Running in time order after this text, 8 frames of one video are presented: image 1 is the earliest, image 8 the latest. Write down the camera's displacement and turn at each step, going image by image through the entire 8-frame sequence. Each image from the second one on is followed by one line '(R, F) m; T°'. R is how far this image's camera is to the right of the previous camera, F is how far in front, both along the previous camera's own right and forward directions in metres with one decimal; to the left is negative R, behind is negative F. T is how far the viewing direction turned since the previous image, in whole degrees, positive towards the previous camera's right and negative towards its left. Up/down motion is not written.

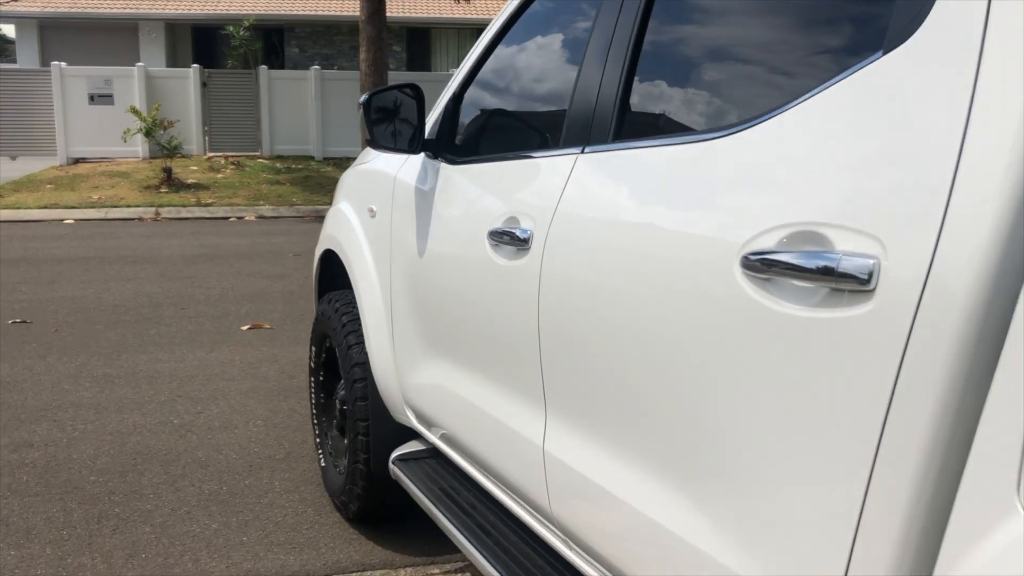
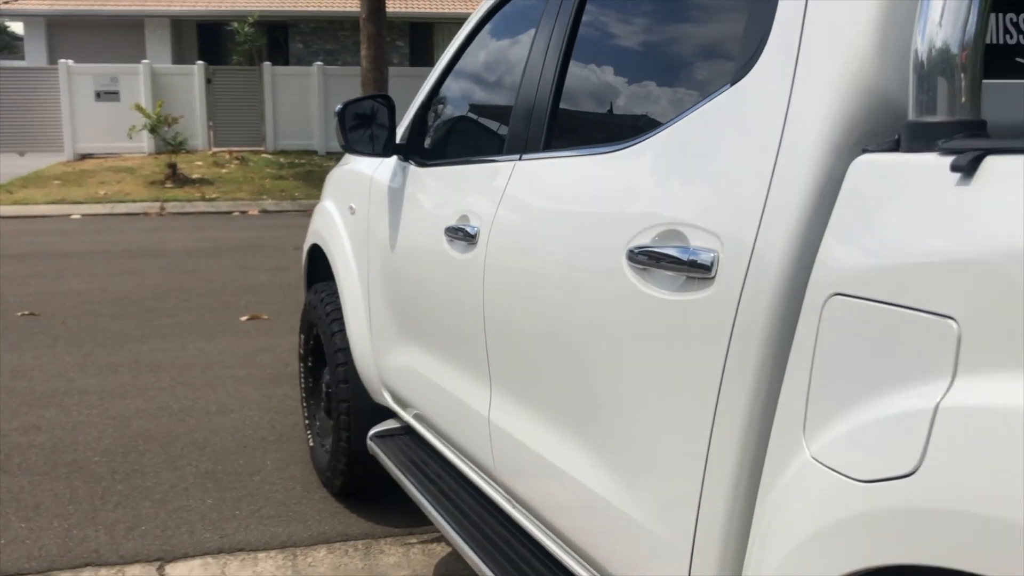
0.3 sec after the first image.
(+0.2, -0.3) m; -1°
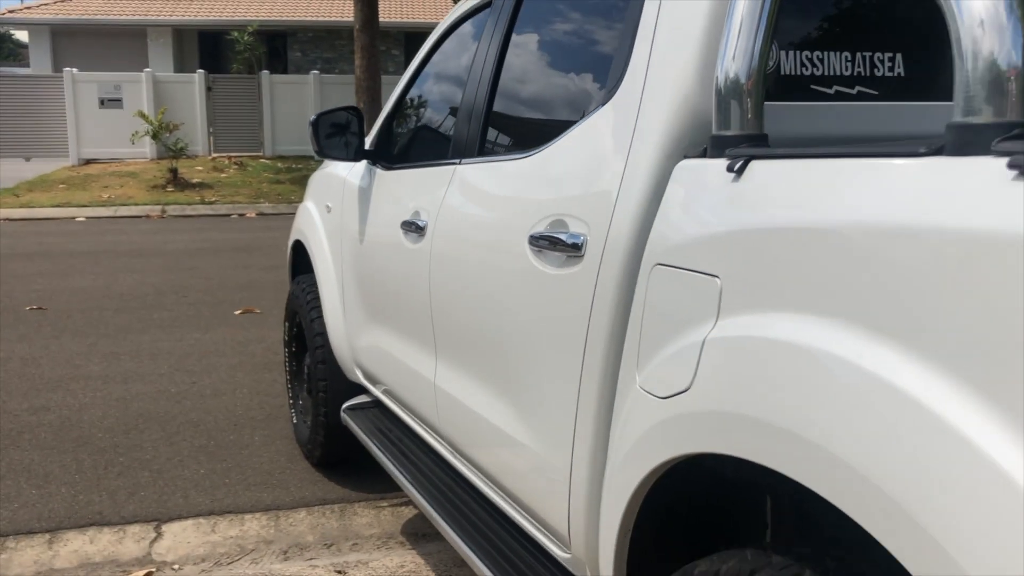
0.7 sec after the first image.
(+0.2, -0.5) m; 0°
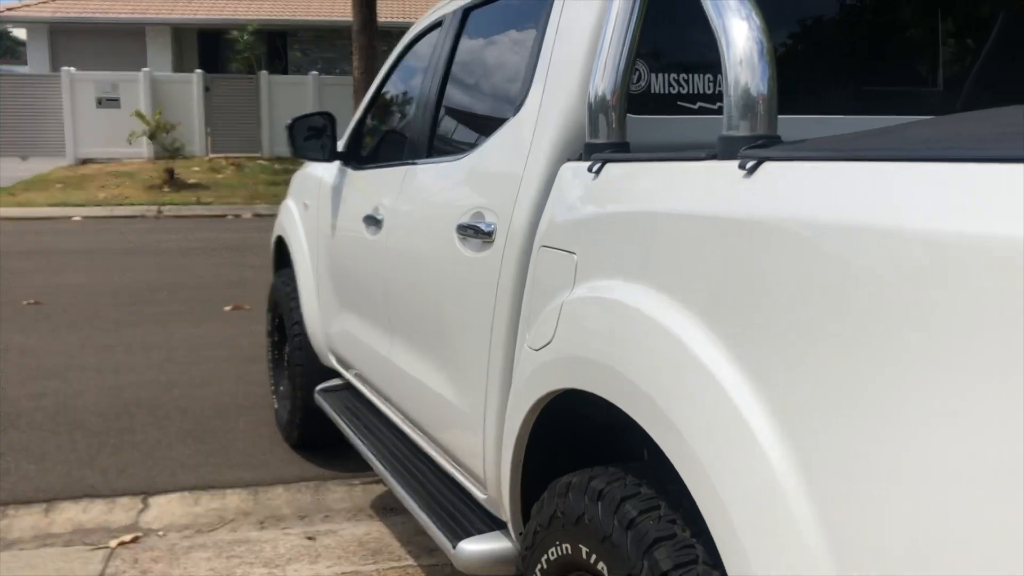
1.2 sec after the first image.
(+0.2, -0.3) m; 0°
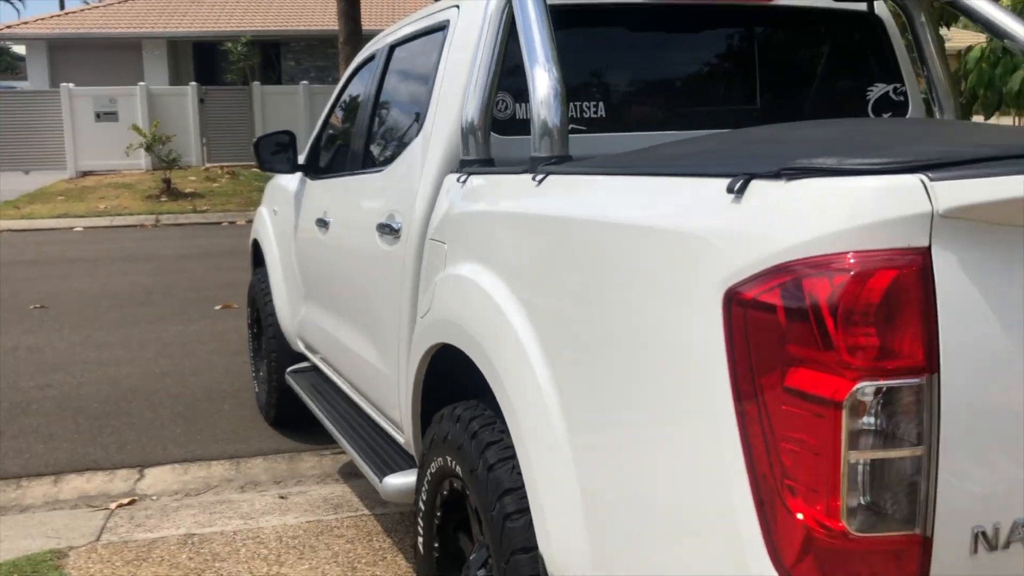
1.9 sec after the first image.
(+0.4, -0.6) m; 0°
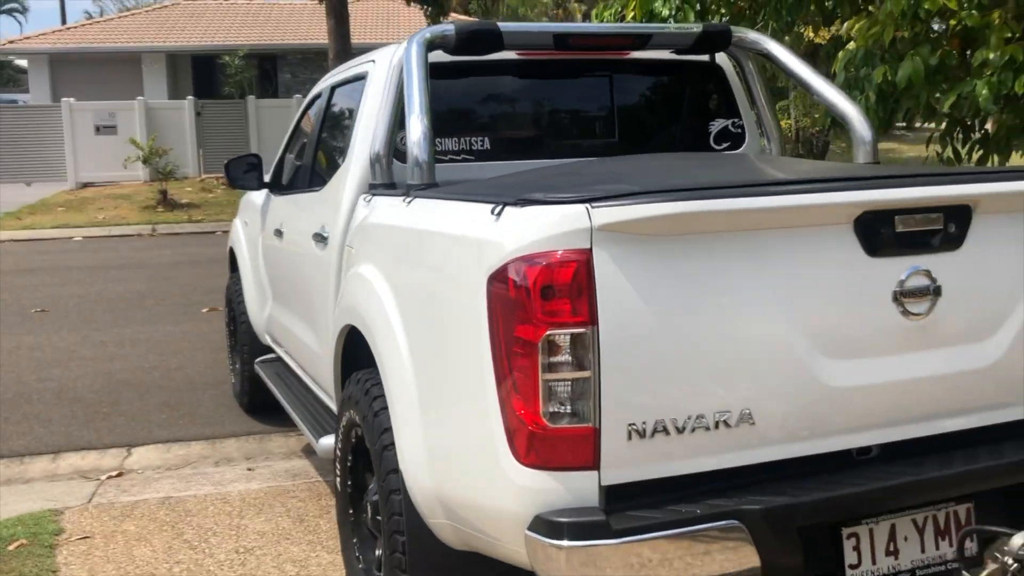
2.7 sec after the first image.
(+0.5, -0.8) m; 0°
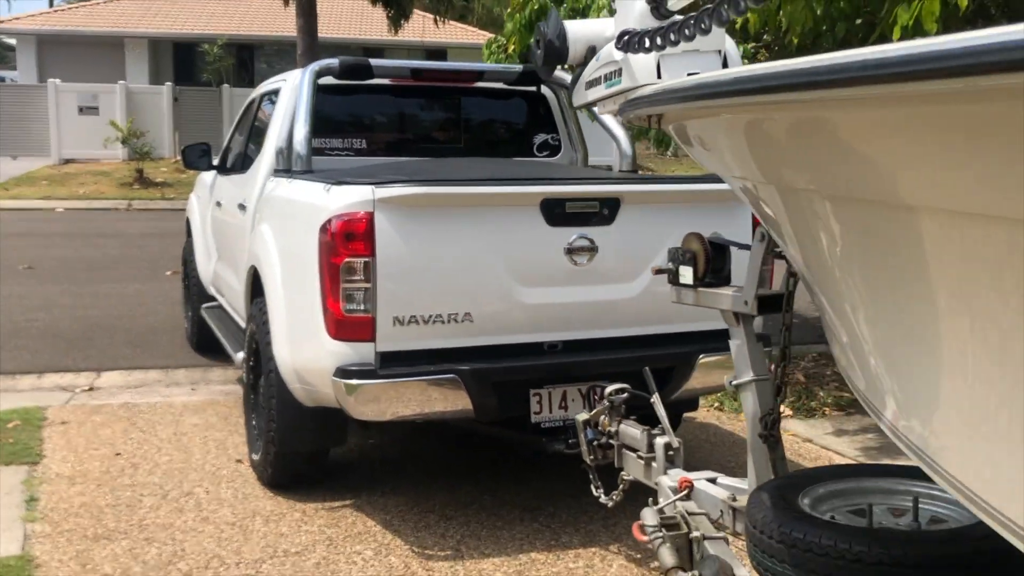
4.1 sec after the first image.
(+0.8, -1.6) m; +1°
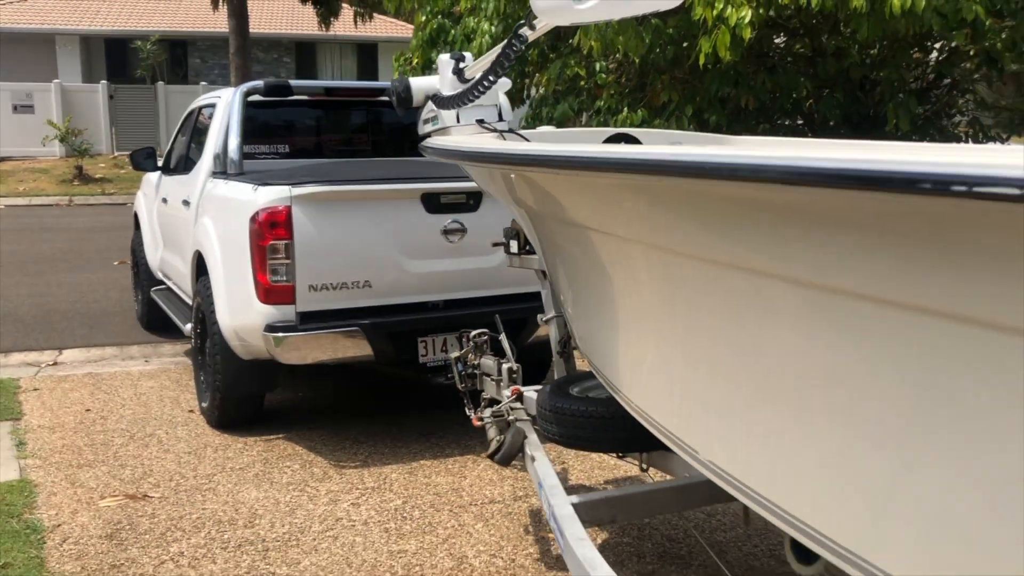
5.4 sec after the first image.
(+0.4, -1.3) m; +4°
